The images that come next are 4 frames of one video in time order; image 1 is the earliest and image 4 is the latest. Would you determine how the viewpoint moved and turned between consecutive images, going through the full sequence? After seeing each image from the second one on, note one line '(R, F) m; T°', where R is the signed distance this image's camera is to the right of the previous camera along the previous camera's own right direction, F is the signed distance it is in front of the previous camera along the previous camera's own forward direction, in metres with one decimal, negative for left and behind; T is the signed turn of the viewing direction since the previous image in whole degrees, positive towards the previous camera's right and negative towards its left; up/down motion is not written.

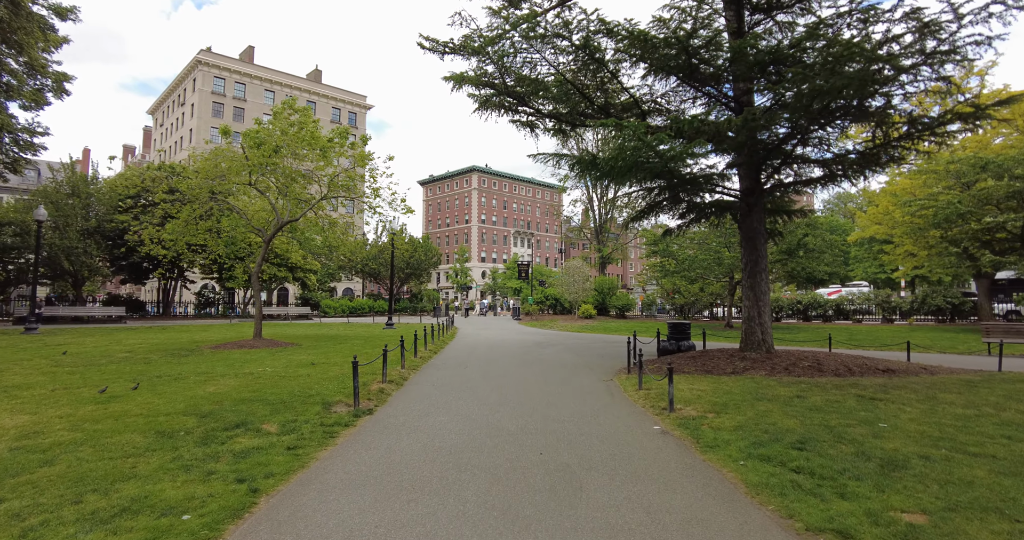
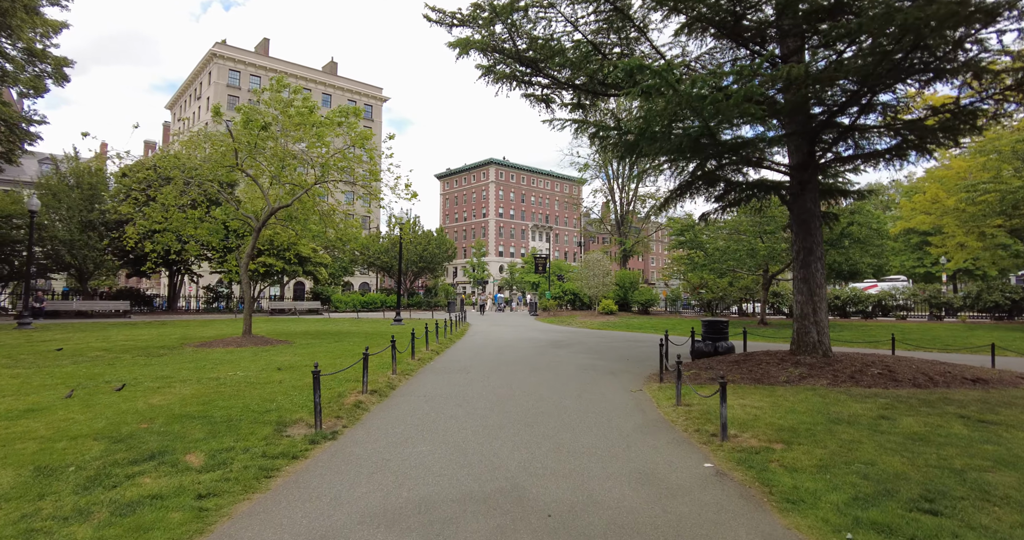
(+0.2, +1.7) m; -2°
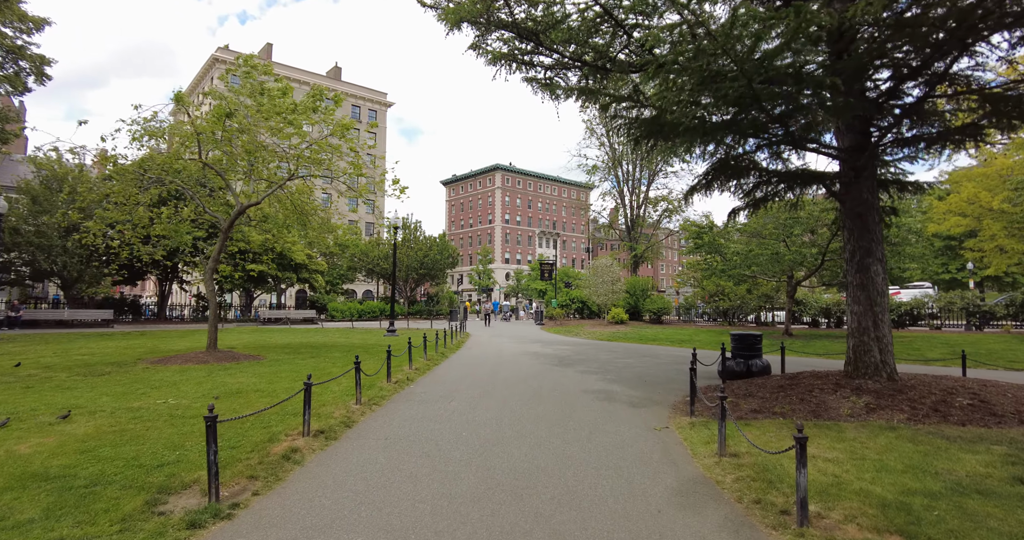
(+0.2, +1.8) m; -1°
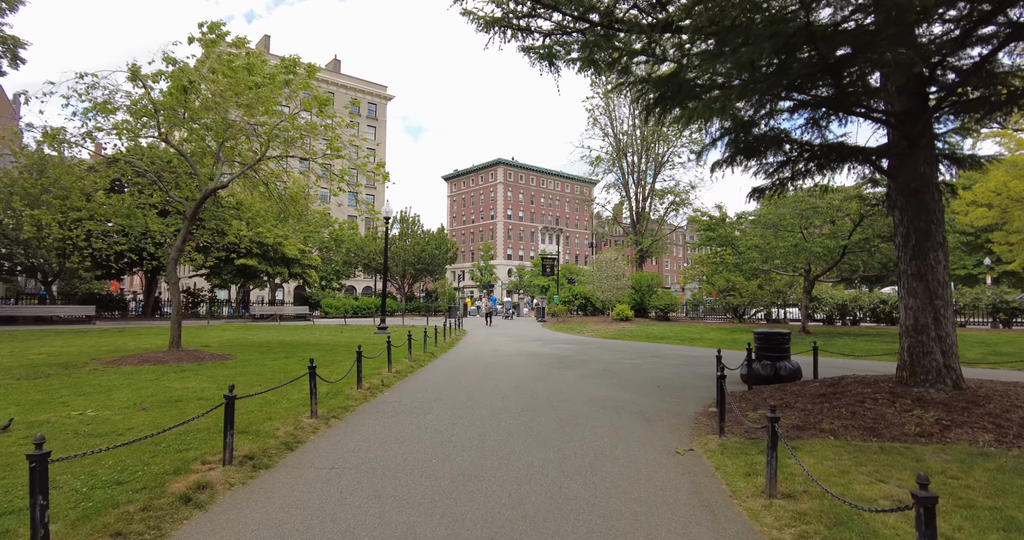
(+0.2, +1.4) m; 0°
